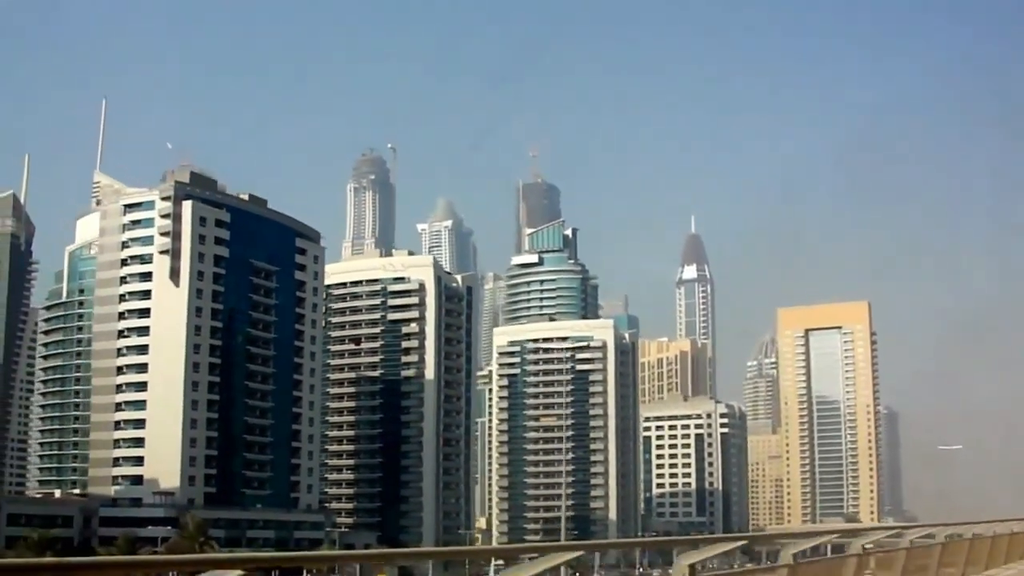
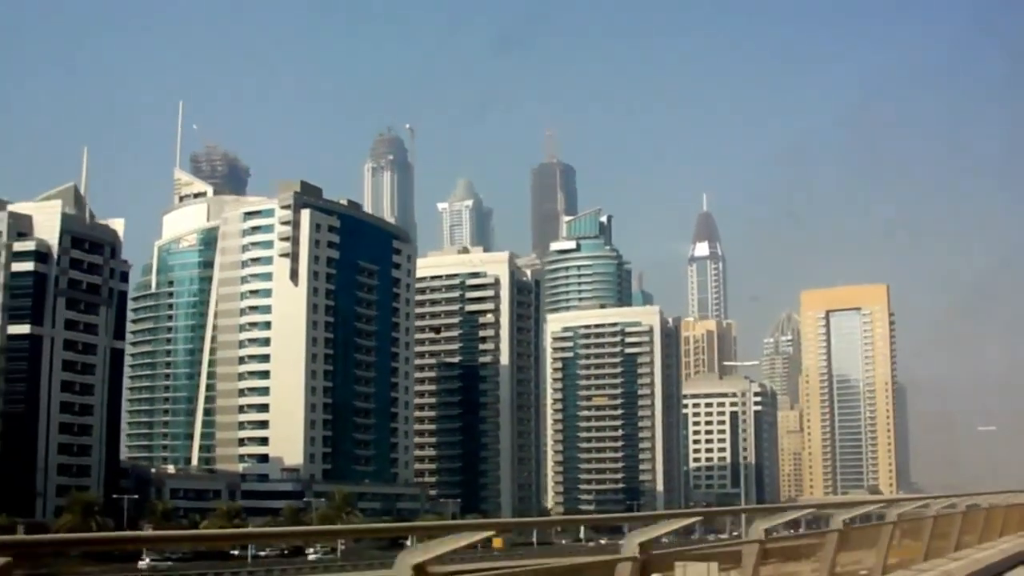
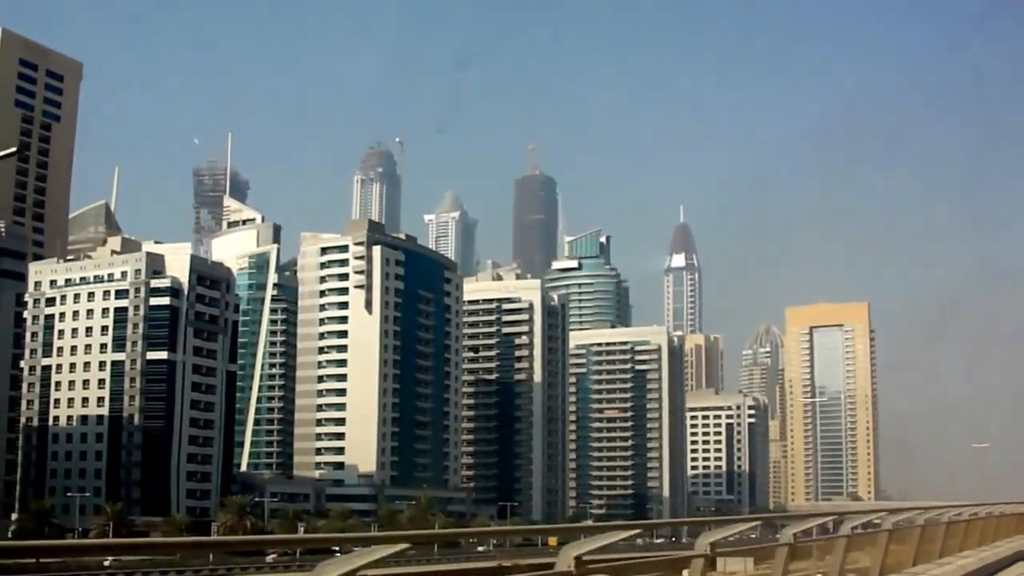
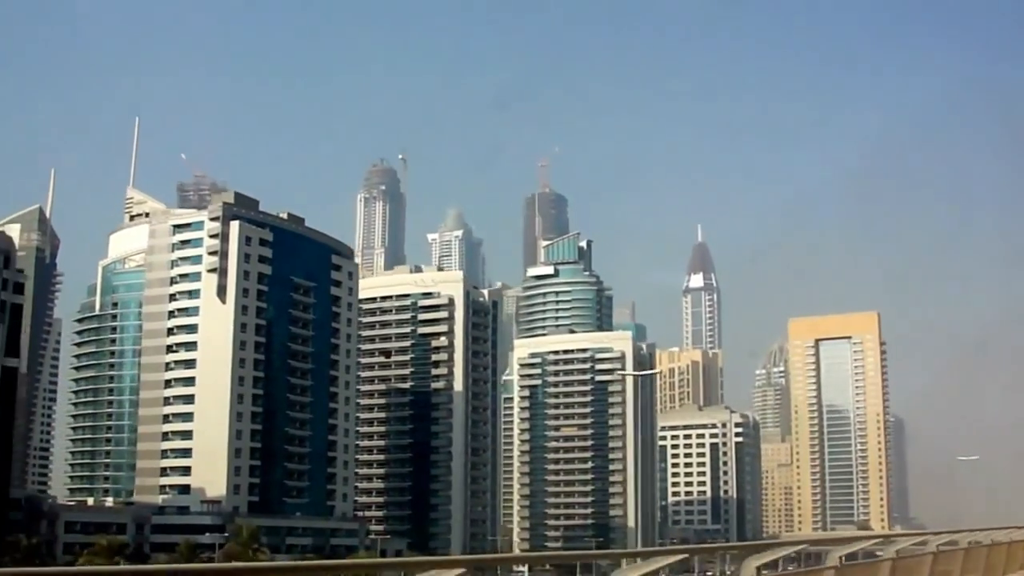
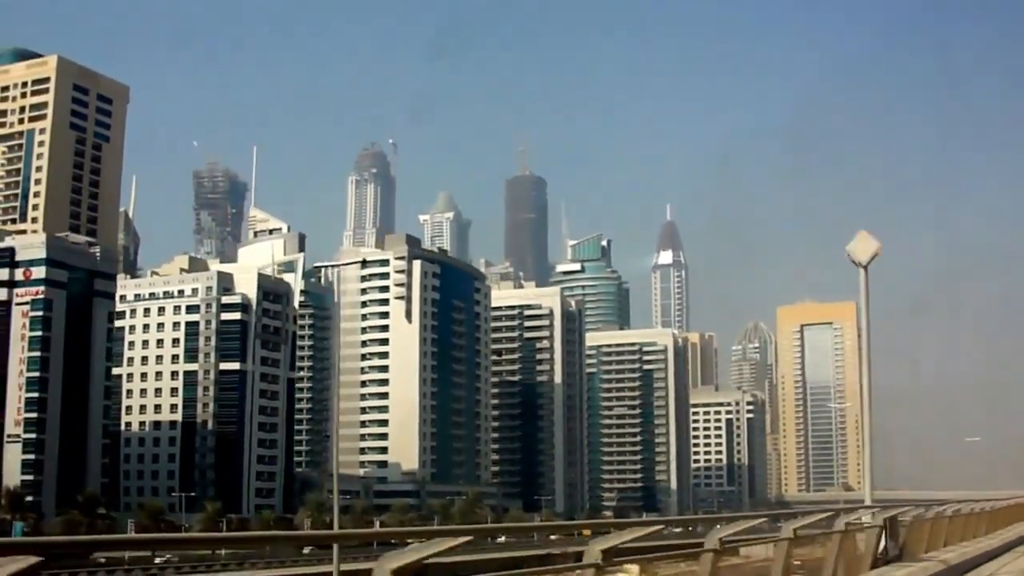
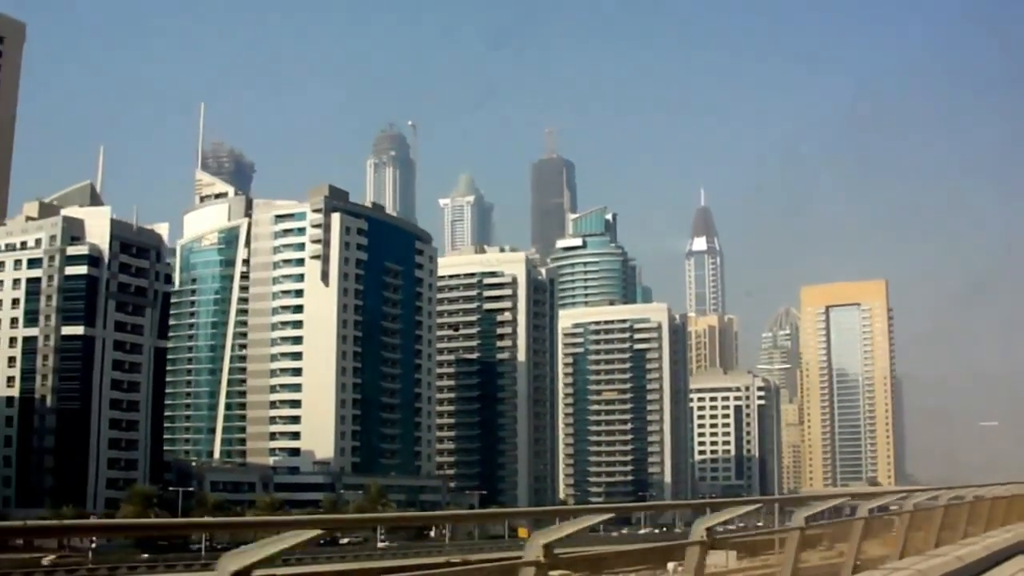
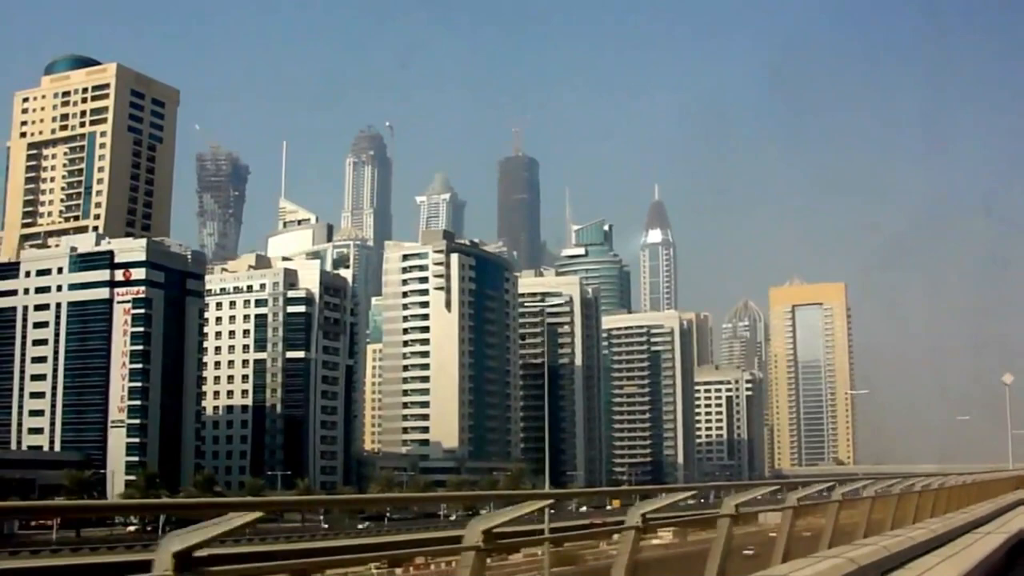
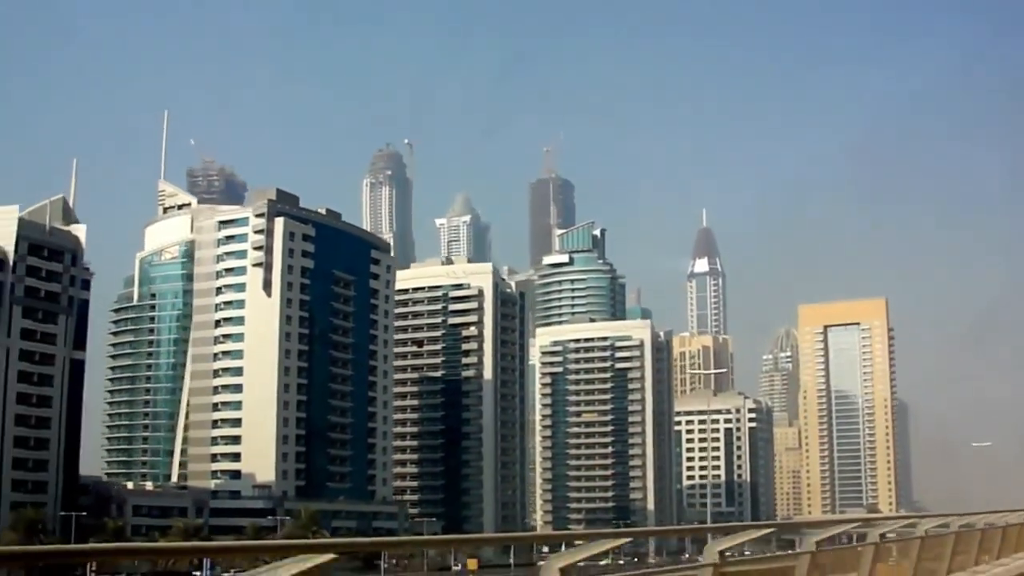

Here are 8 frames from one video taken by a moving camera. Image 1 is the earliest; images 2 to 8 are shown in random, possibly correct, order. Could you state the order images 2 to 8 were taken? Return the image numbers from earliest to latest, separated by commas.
4, 8, 2, 6, 3, 5, 7
